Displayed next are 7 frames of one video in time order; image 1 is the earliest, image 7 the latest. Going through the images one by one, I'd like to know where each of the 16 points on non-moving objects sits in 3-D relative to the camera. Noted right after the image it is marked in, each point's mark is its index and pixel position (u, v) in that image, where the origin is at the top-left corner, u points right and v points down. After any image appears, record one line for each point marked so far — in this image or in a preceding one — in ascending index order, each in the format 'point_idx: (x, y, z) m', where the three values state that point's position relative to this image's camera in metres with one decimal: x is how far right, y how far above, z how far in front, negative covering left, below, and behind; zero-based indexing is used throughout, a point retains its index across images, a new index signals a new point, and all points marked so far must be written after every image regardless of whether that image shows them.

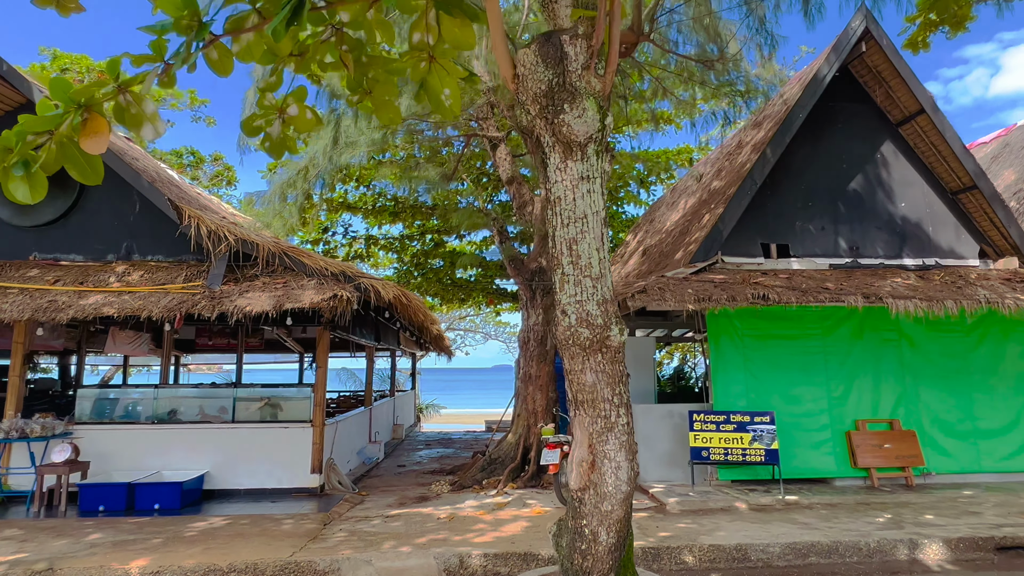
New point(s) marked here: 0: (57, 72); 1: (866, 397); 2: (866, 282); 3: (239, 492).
0: (-12.5, +5.9, +16.5) m
1: (+4.8, -1.5, +8.0) m
2: (+4.2, +0.1, +7.1) m
3: (-3.5, -2.6, +7.6) m
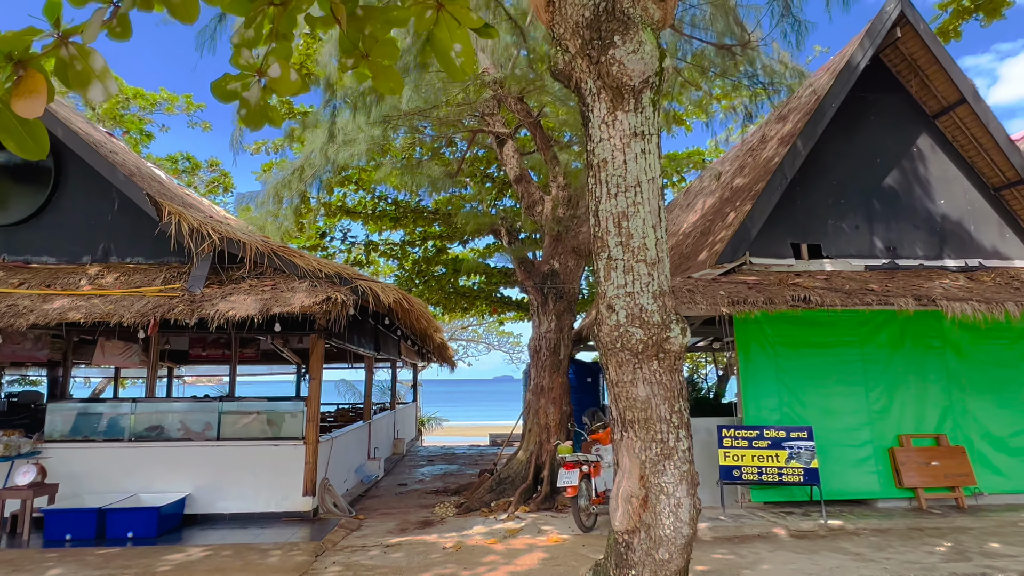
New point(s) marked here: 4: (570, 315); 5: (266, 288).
0: (-12.4, +5.7, +15.9) m
1: (+4.9, -1.5, +7.4) m
2: (+4.4, +0.1, +6.5) m
3: (-3.3, -2.7, +6.9) m
4: (+0.8, -0.4, +8.1) m
5: (-2.4, 0.0, +5.9) m
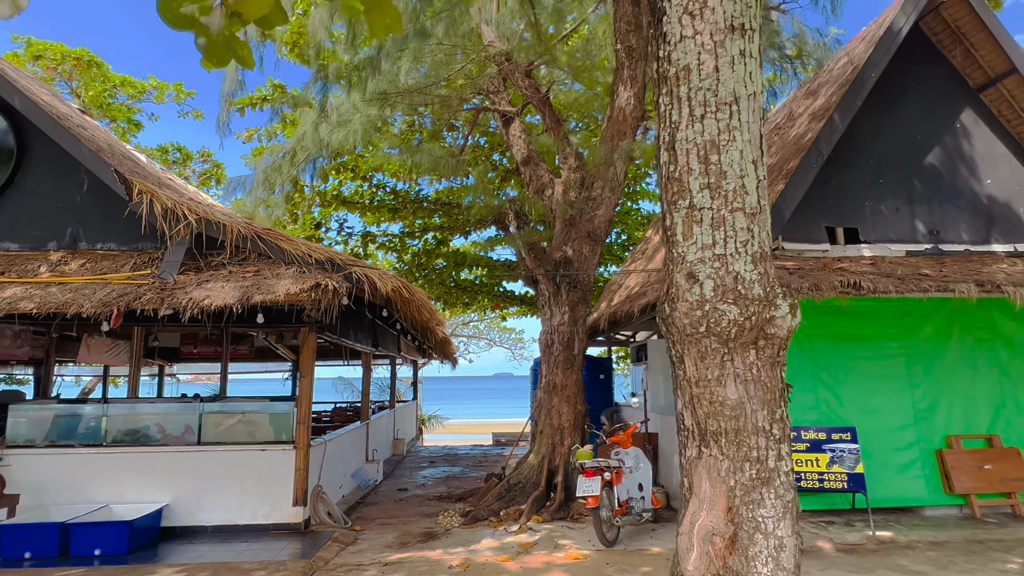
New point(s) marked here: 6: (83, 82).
0: (-12.3, +5.8, +15.2) m
1: (+5.0, -1.4, +6.7) m
2: (+4.5, +0.2, +5.8) m
3: (-3.2, -2.5, +6.2) m
4: (+0.9, -0.2, +7.4) m
5: (-2.3, +0.1, +5.3) m
6: (-11.3, +5.4, +15.7) m
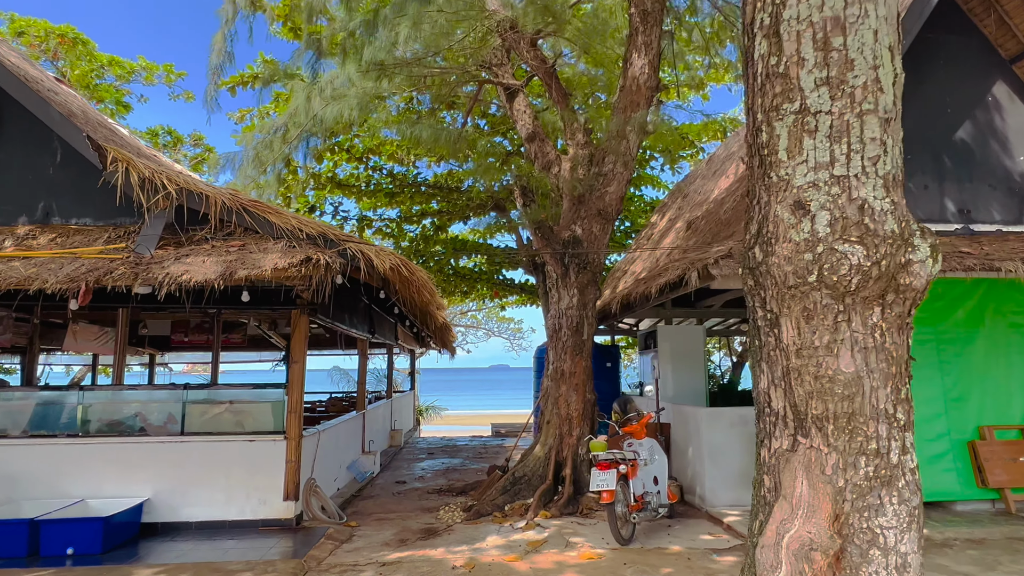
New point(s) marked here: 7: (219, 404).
0: (-12.3, +6.1, +14.6) m
1: (+5.1, -1.2, +6.3) m
2: (+4.6, +0.4, +5.4) m
3: (-3.2, -2.3, +5.8) m
4: (+1.0, 0.0, +7.0) m
5: (-2.3, +0.3, +4.8) m
6: (-11.2, +5.8, +15.1) m
7: (-3.0, -1.2, +6.1) m
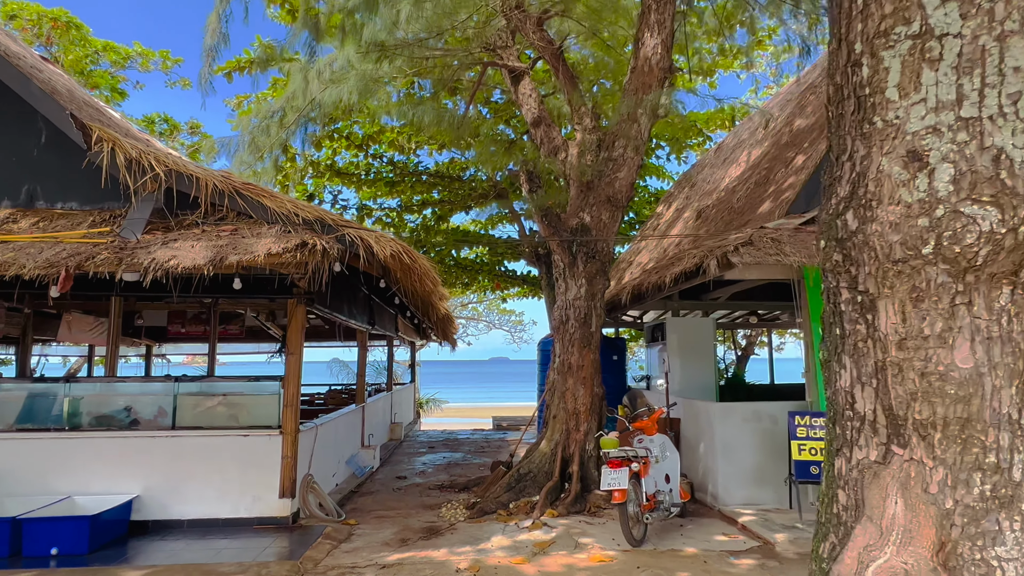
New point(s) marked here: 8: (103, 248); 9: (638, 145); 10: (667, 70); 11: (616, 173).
0: (-12.2, +6.4, +14.3) m
1: (+5.1, -1.1, +6.1) m
2: (+4.6, +0.5, +5.2) m
3: (-3.1, -2.2, +5.6) m
4: (+1.0, +0.1, +6.7) m
5: (-2.2, +0.4, +4.5) m
6: (-11.2, +6.0, +14.8) m
7: (-2.9, -1.1, +5.8) m
8: (-2.9, +0.3, +4.3) m
9: (+1.4, +1.6, +6.6) m
10: (+1.7, +2.4, +6.6) m
11: (+1.2, +1.3, +6.6) m
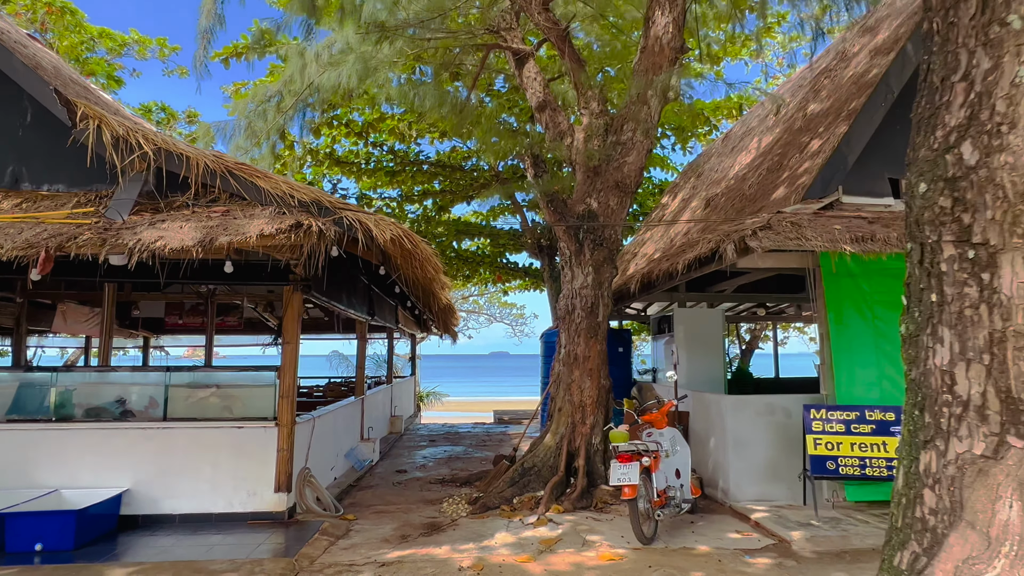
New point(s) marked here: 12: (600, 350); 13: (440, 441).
0: (-12.1, +6.6, +14.0) m
1: (+5.2, -1.0, +5.9) m
2: (+4.7, +0.6, +4.9) m
3: (-3.1, -2.1, +5.4) m
4: (+1.1, +0.2, +6.5) m
5: (-2.1, +0.5, +4.3) m
6: (-11.1, +6.3, +14.5) m
7: (-2.9, -0.9, +5.6) m
8: (-2.9, +0.4, +4.1) m
9: (+1.4, +1.7, +6.3) m
10: (+1.8, +2.5, +6.3) m
11: (+1.2, +1.4, +6.4) m
12: (+0.9, -0.7, +6.4) m
13: (-1.3, -2.8, +10.8) m
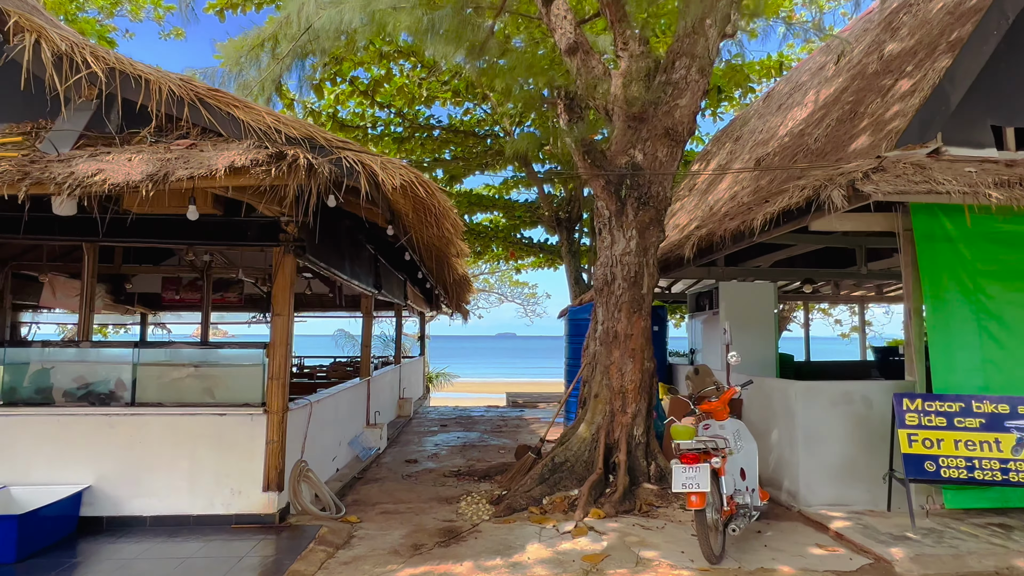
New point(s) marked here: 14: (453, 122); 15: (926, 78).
0: (-11.7, +7.3, +13.0) m
1: (+5.4, -0.7, +4.9) m
2: (+4.9, +0.8, +3.9) m
3: (-2.8, -1.8, +4.6) m
4: (+1.3, +0.5, +5.6) m
5: (-1.9, +0.8, +3.4) m
6: (-10.7, +6.9, +13.5) m
7: (-2.6, -0.6, +4.7) m
8: (-2.7, +0.7, +3.2) m
9: (+1.7, +2.0, +5.3) m
10: (+2.0, +2.8, +5.3) m
11: (+1.5, +1.7, +5.4) m
12: (+1.2, -0.4, +5.5) m
13: (-1.0, -2.3, +10.0) m
14: (-1.1, +3.3, +11.6) m
15: (+3.5, +1.8, +5.2) m
